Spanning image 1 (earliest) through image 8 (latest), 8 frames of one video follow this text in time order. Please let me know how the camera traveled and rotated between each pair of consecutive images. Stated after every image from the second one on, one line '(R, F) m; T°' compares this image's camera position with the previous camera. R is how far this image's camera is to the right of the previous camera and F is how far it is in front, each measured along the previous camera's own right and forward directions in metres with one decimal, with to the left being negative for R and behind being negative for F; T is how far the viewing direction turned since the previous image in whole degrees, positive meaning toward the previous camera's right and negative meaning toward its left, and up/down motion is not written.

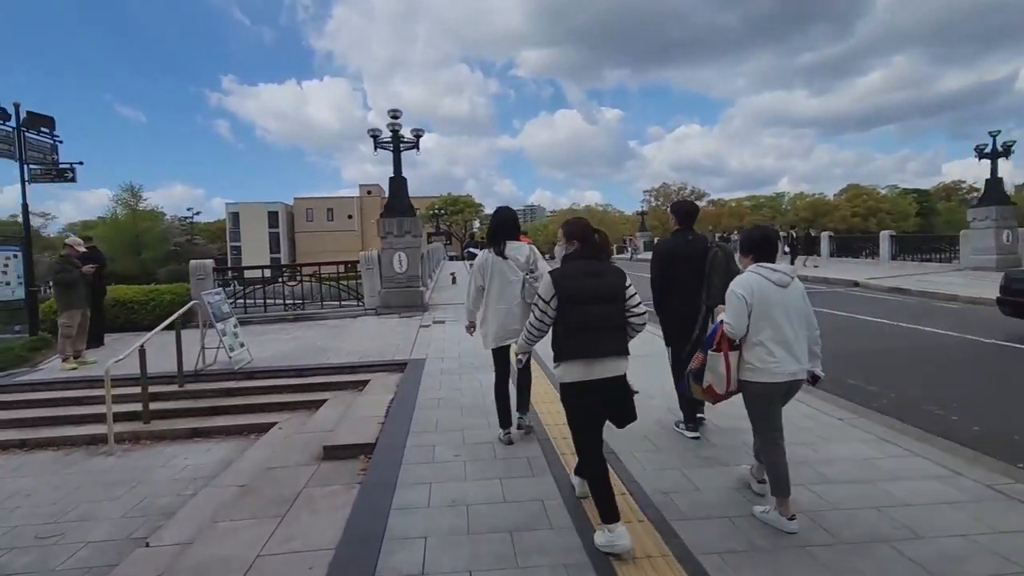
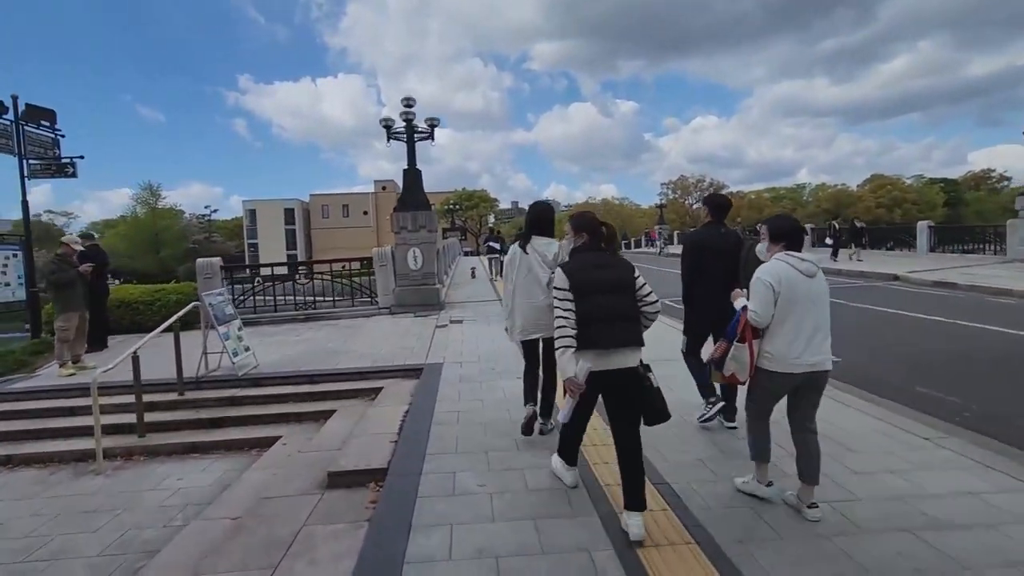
(-0.1, +0.7) m; -2°
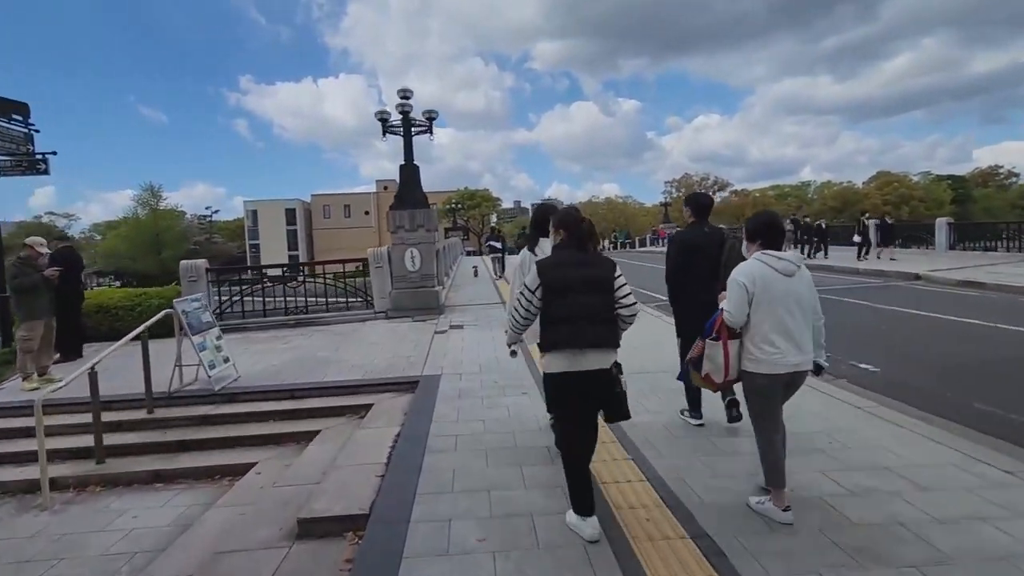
(0.0, +0.7) m; 0°
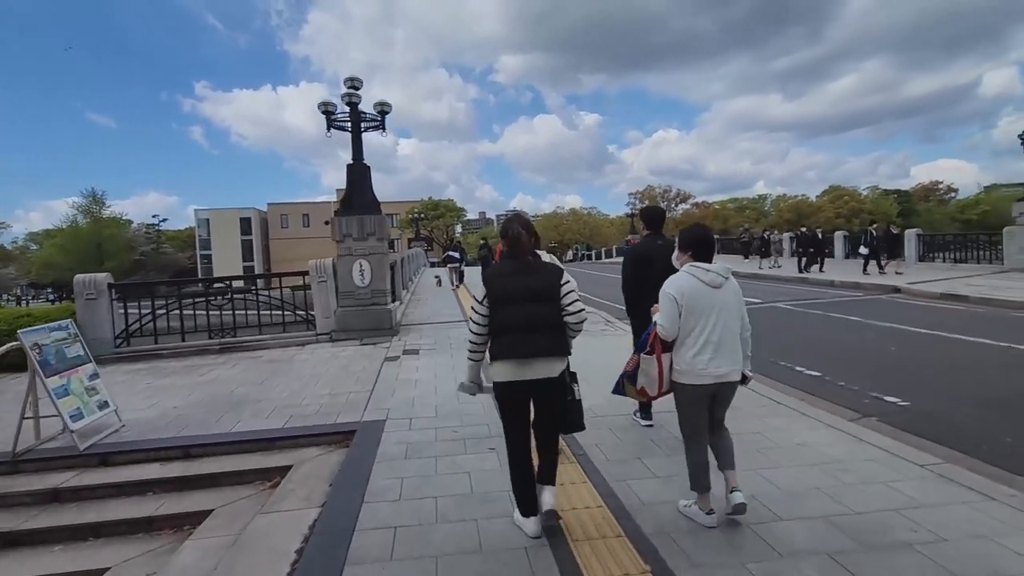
(0.0, +1.4) m; +4°
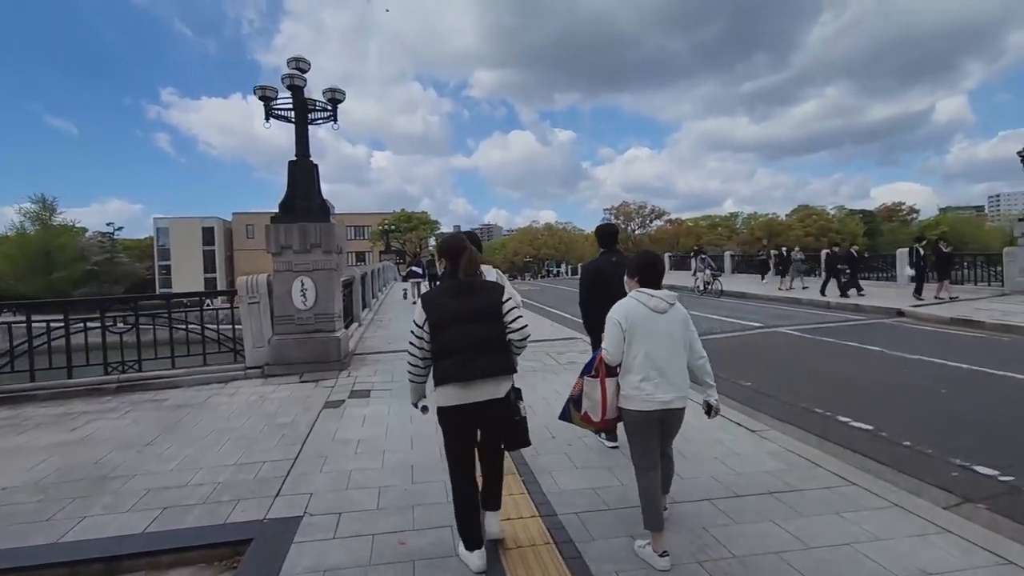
(0.0, +1.7) m; +3°
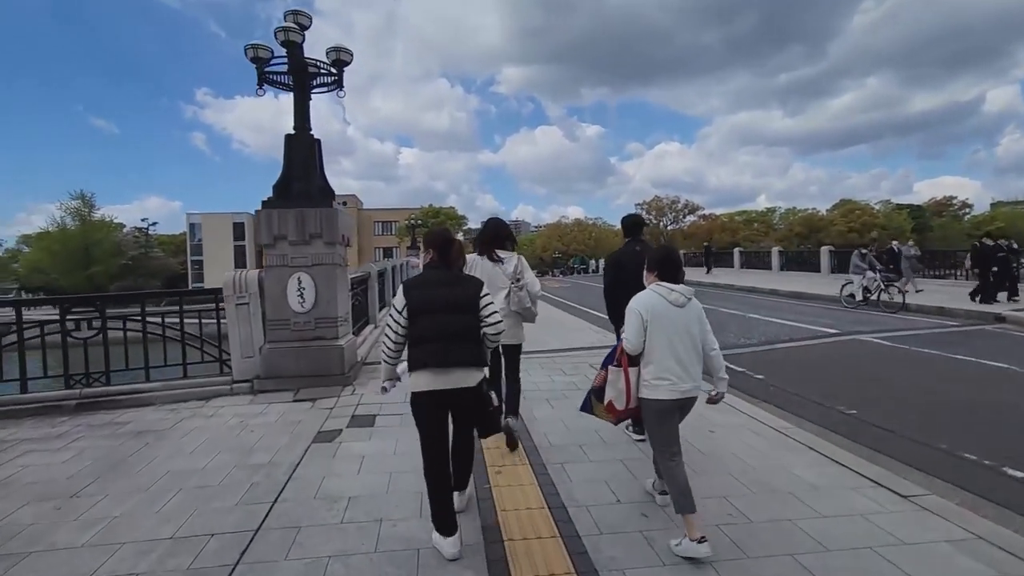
(-0.2, +1.5) m; -3°
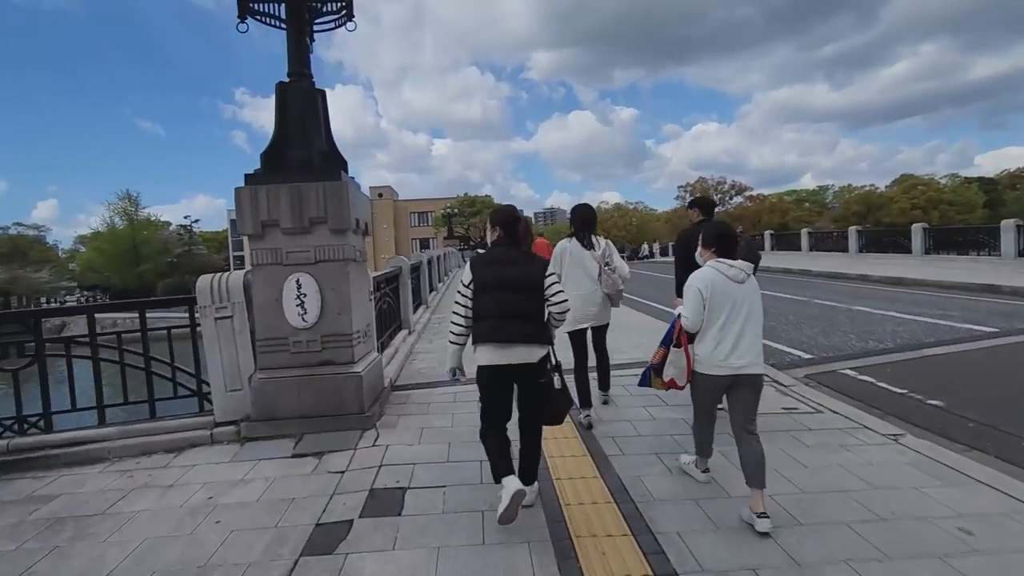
(-0.4, +2.1) m; -4°
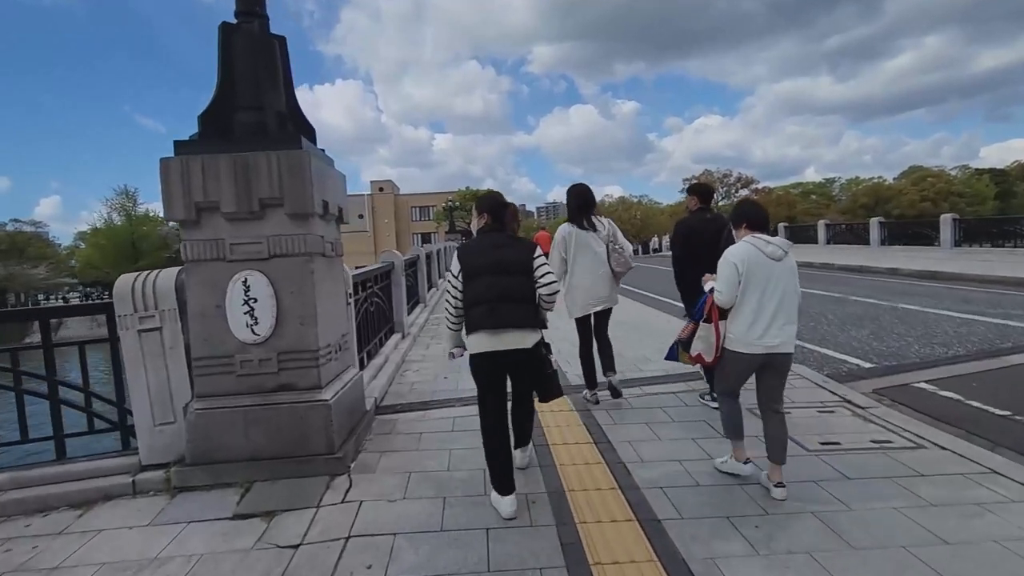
(-0.1, +1.2) m; 0°
